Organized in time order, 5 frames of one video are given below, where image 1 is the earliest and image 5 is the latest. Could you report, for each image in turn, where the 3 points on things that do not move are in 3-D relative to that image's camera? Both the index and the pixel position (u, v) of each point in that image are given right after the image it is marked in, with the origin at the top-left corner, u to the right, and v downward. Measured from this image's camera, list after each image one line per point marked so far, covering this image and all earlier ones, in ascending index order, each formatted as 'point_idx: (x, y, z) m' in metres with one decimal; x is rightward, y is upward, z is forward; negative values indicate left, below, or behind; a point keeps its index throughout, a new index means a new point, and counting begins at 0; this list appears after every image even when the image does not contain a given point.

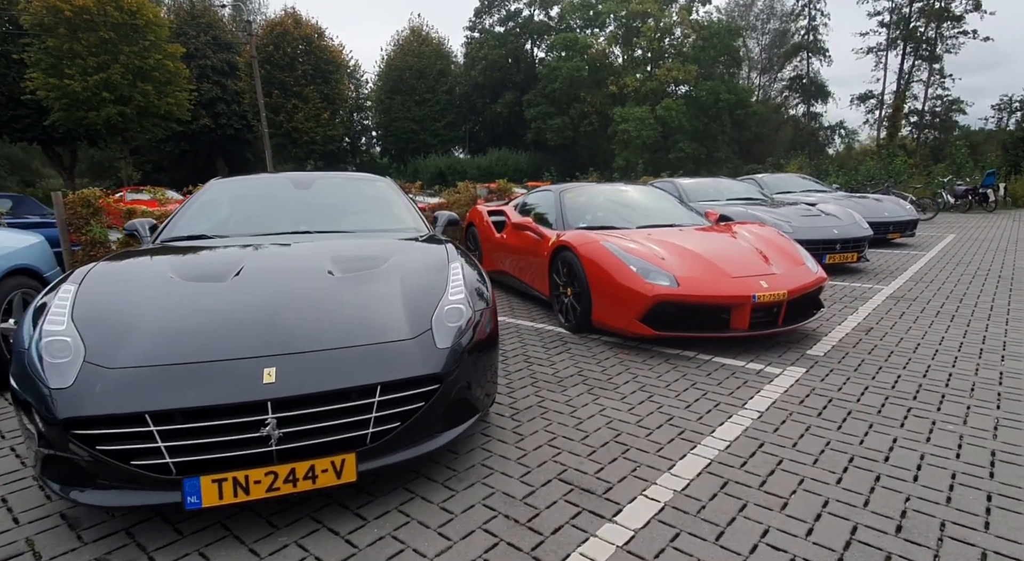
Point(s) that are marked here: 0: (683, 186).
0: (+2.7, +1.5, +9.2) m
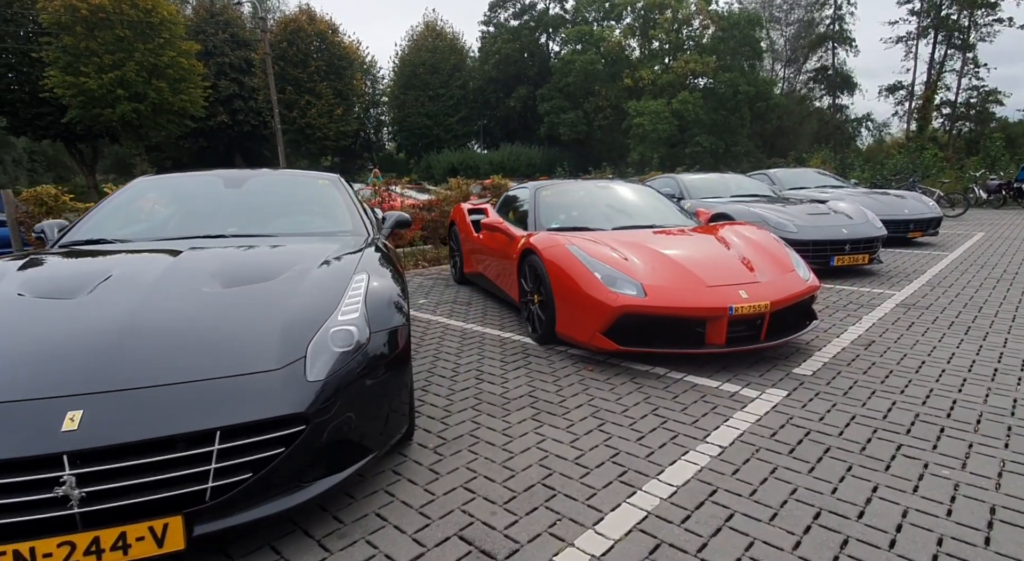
0: (+2.6, +1.5, +8.7) m
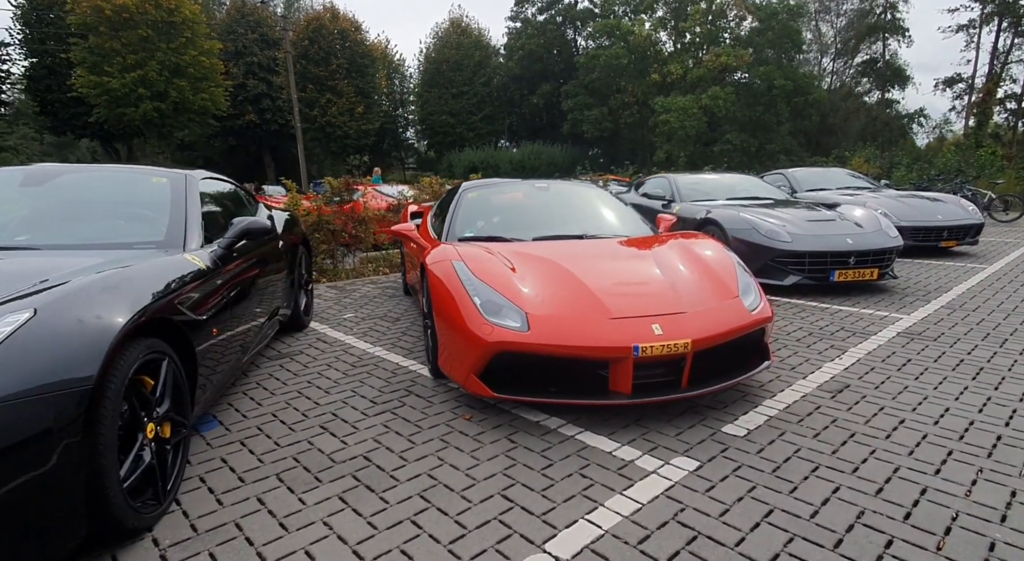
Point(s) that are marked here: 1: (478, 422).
0: (+2.3, +1.3, +7.9) m
1: (-0.2, -0.7, +2.7) m
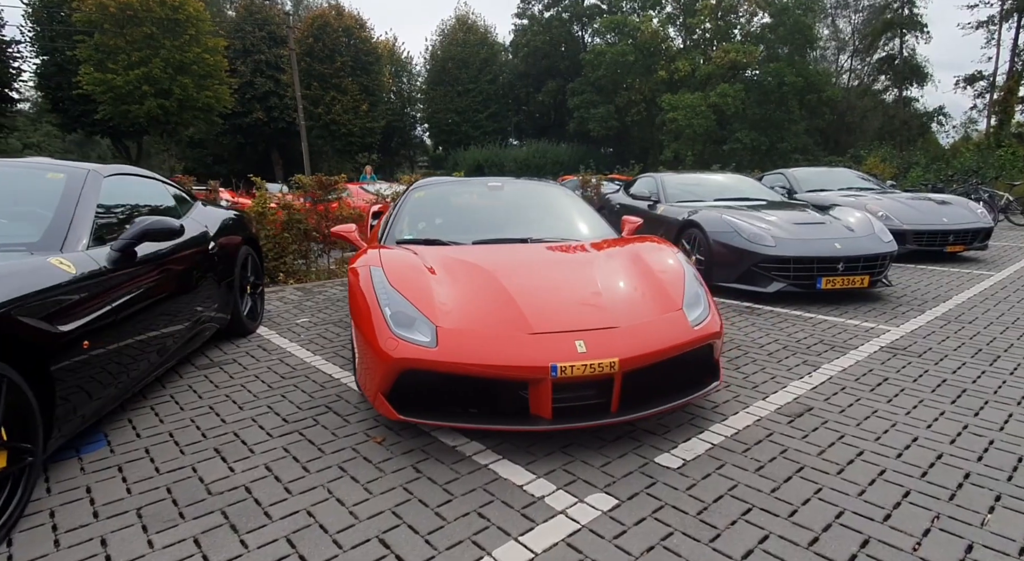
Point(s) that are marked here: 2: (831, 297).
0: (+2.1, +1.3, +7.6) m
1: (-0.5, -0.7, +2.5) m
2: (+3.1, -0.2, +5.6) m
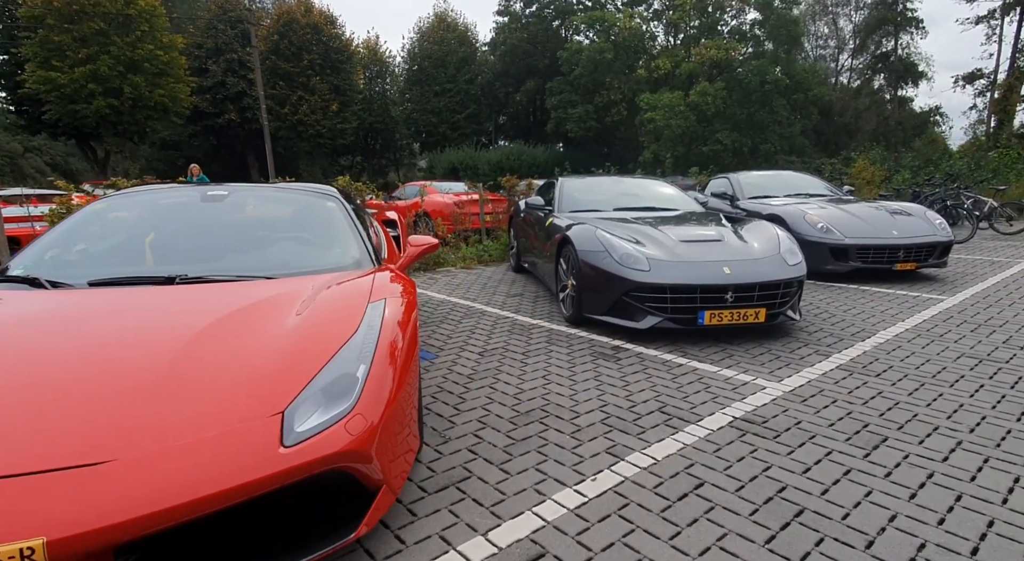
0: (+0.6, +1.0, +6.5) m
1: (-2.0, -1.0, +1.4) m
2: (+1.7, -0.4, +4.5) m
